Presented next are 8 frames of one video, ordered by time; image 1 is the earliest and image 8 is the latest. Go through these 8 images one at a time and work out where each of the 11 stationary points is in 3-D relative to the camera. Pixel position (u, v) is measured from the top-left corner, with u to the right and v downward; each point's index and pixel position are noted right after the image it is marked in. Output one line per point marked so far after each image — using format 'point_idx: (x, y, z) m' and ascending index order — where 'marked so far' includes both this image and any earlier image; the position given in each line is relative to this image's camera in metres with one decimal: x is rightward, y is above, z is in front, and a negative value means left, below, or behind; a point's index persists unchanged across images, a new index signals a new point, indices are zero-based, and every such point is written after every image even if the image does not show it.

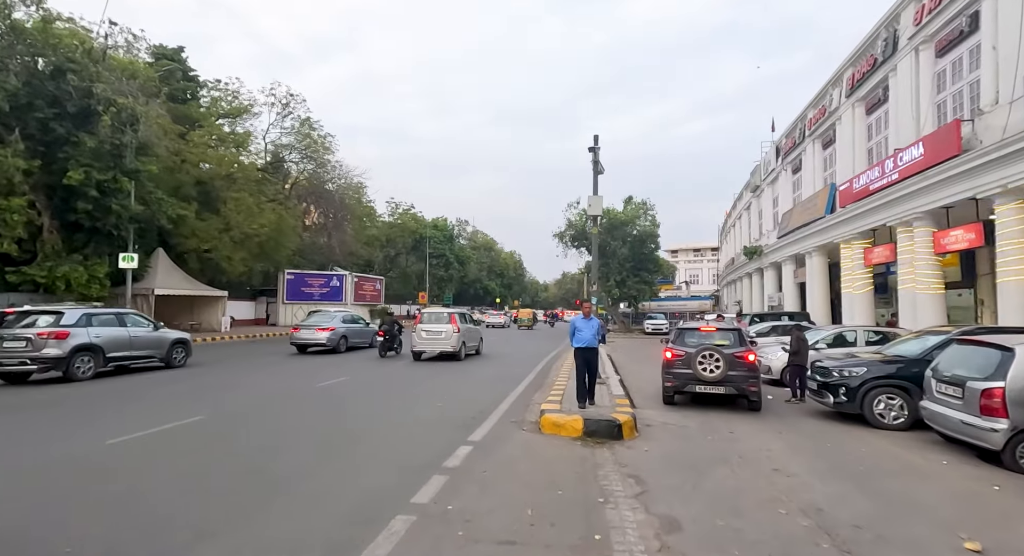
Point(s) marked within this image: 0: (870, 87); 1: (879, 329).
0: (+13.1, +7.0, +17.9) m
1: (+10.6, -1.5, +14.2) m
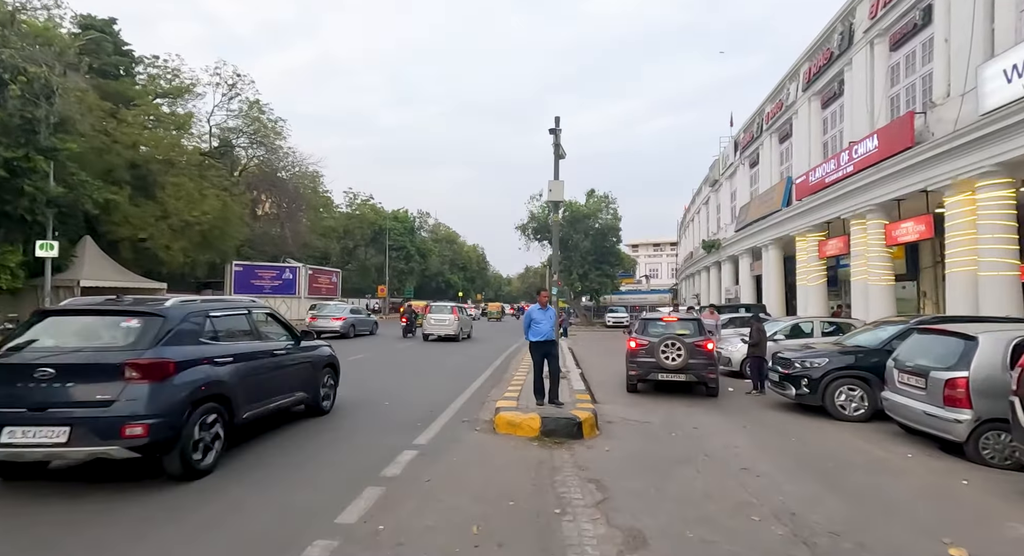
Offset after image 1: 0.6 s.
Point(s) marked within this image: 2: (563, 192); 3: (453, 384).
0: (+11.6, +7.3, +18.1) m
1: (+9.4, -1.2, +14.3) m
2: (+1.1, +2.0, +11.0) m
3: (-1.4, -2.5, +11.4) m
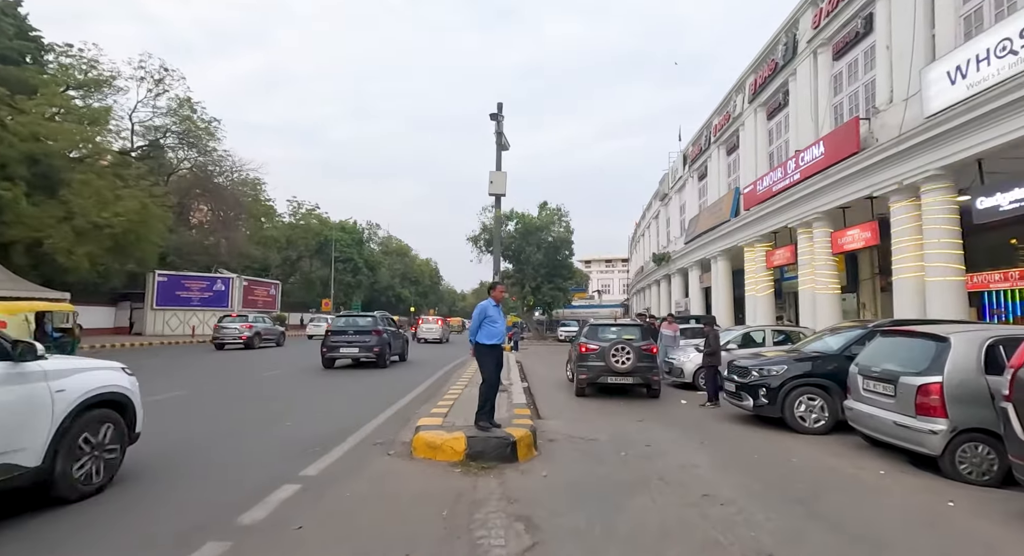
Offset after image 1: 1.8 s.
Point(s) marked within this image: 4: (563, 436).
0: (+9.7, +6.9, +18.2) m
1: (+7.8, -1.4, +14.0) m
2: (-0.1, +1.9, +10.0) m
3: (-2.7, -2.6, +10.1) m
4: (+0.8, -2.3, +7.2) m
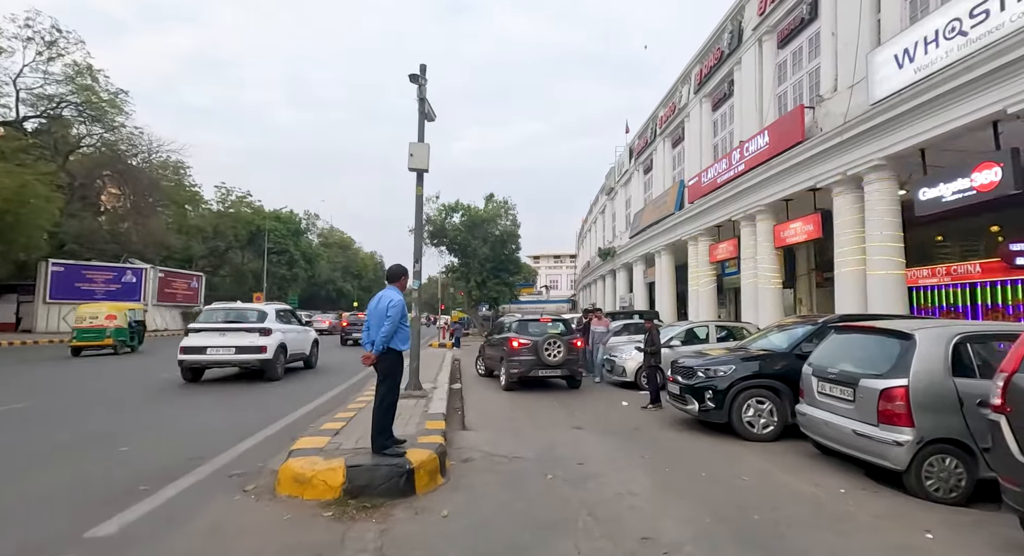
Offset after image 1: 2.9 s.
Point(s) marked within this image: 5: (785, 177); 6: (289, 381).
0: (+7.5, +7.1, +17.8) m
1: (+5.9, -1.2, +13.5) m
2: (-1.5, +2.1, +8.7) m
3: (-4.1, -2.4, +8.5) m
4: (-0.4, -2.2, +6.1) m
5: (+7.4, +2.7, +13.4) m
6: (-6.2, -2.8, +13.7) m
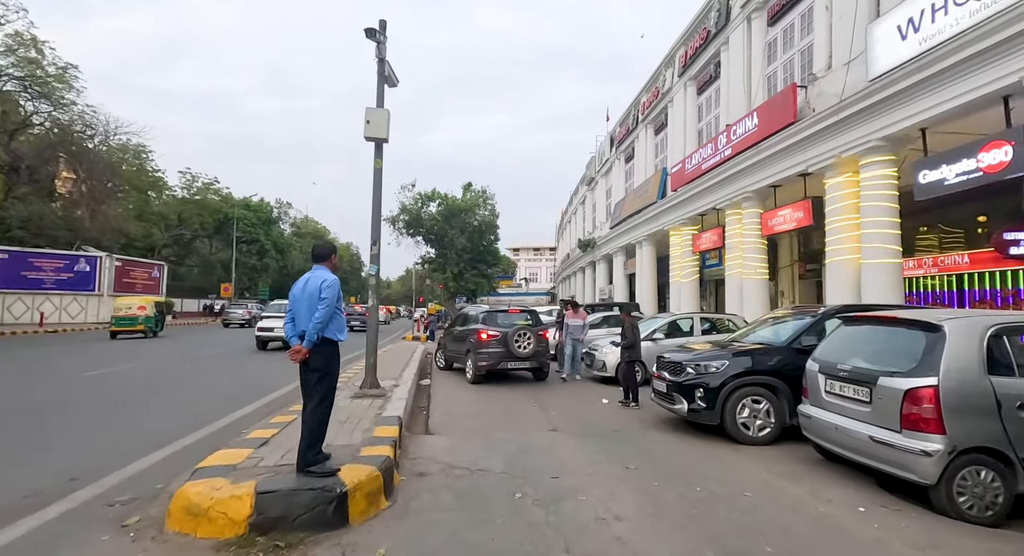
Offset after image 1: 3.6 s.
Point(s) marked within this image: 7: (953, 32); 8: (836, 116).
0: (+6.7, +7.5, +17.1) m
1: (+5.3, -1.0, +12.8) m
2: (-2.0, +2.4, +7.7) m
3: (-4.6, -2.1, +7.5) m
4: (-0.7, -2.0, +5.2) m
5: (+6.8, +3.0, +12.7) m
6: (-6.9, -2.5, +12.5) m
7: (+7.1, +3.9, +7.9) m
8: (+6.9, +3.4, +10.4) m
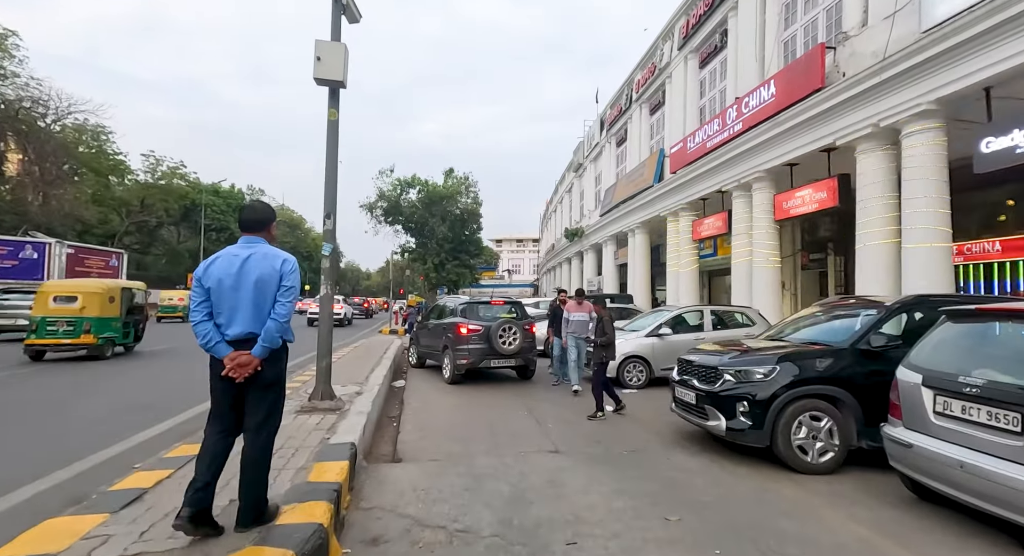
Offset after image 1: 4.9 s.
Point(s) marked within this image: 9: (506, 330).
0: (+6.2, +7.8, +15.7) m
1: (+4.9, -0.7, +11.5) m
2: (-2.1, +2.6, +6.0) m
3: (-4.7, -1.9, +5.8) m
4: (-0.8, -1.8, +3.6) m
5: (+6.5, +3.3, +11.3) m
6: (-7.2, -2.2, +10.7) m
7: (+7.0, +4.1, +6.5) m
8: (+6.7, +3.7, +9.1) m
9: (0.0, -1.1, +10.3) m
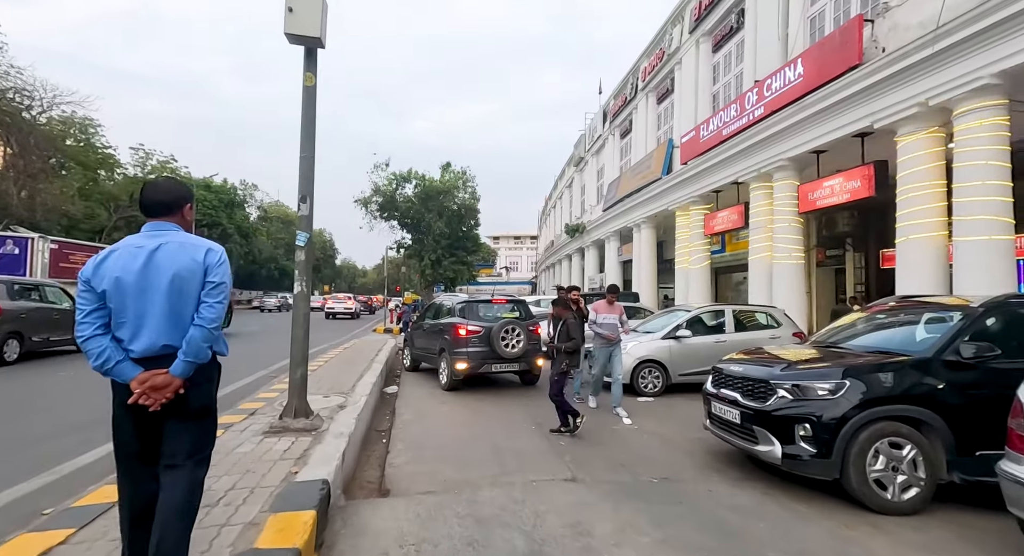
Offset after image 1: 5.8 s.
0: (+6.3, +7.9, +14.7) m
1: (+5.0, -0.6, +10.5) m
2: (-2.0, +2.6, +5.0) m
3: (-4.6, -1.8, +4.8) m
4: (-0.7, -1.8, +2.6) m
5: (+6.6, +3.3, +10.4) m
6: (-7.1, -2.1, +9.8) m
7: (+7.1, +4.2, +5.6) m
8: (+6.8, +3.7, +8.1) m
9: (+0.1, -1.1, +9.3) m
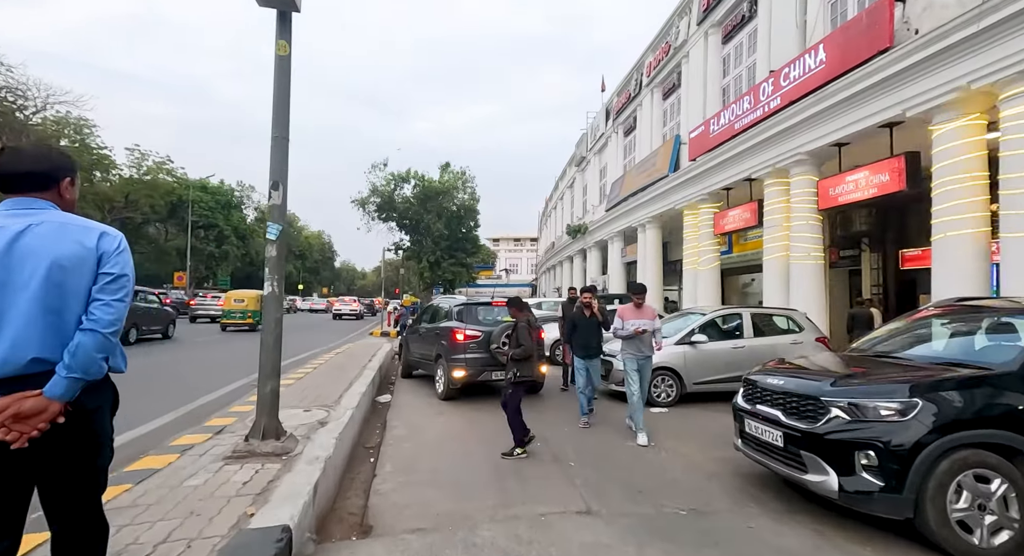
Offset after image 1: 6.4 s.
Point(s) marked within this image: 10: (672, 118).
0: (+6.3, +7.9, +14.0) m
1: (+5.0, -0.6, +9.8) m
2: (-1.9, +2.6, +4.3) m
3: (-4.6, -1.8, +4.1) m
4: (-0.6, -1.7, +1.9) m
5: (+6.6, +3.3, +9.7) m
6: (-7.1, -2.1, +9.0) m
7: (+7.1, +4.2, +4.9) m
8: (+6.9, +3.7, +7.4) m
9: (+0.1, -1.1, +8.6) m
10: (+6.0, +6.0, +18.4) m
